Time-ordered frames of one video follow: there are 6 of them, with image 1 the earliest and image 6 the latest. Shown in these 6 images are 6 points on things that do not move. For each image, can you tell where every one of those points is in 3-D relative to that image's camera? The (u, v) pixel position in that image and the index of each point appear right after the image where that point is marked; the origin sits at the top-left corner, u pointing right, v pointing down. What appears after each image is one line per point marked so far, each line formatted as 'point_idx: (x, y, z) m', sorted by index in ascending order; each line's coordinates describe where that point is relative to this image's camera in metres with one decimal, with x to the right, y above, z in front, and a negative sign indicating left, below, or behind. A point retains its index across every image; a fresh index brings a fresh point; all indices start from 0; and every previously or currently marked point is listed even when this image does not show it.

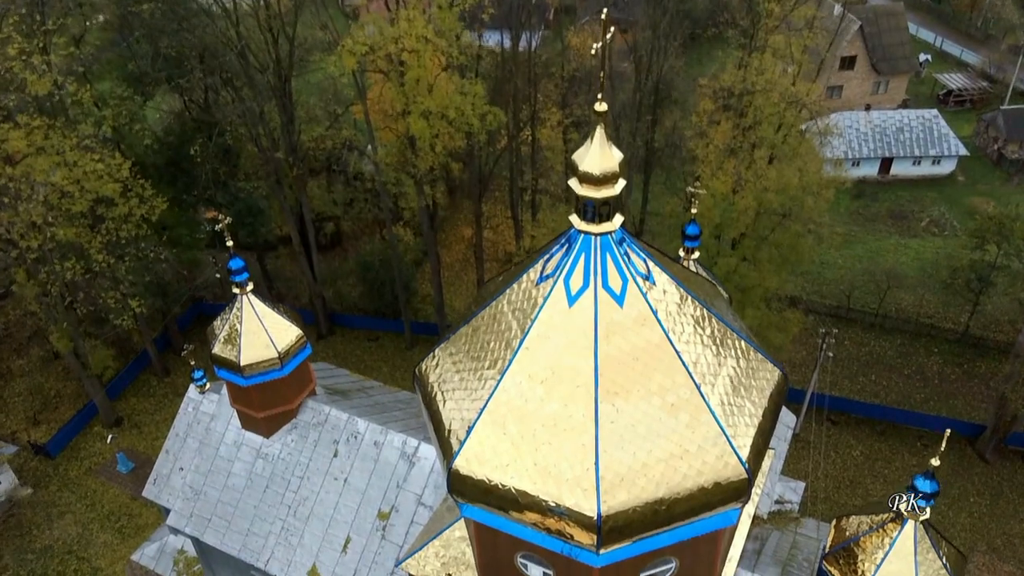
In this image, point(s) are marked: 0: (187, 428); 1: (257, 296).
0: (-8.0, -3.6, +16.4) m
1: (-5.8, -0.1, +15.0) m
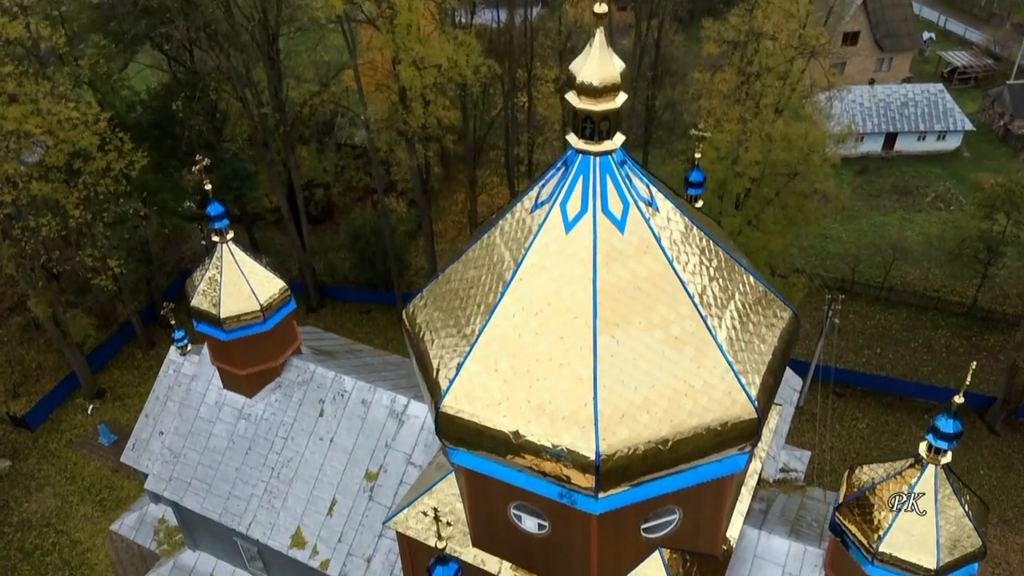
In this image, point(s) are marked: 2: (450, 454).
0: (-8.2, -2.5, +15.7) m
1: (-5.9, +1.0, +14.3) m
2: (-0.9, -2.6, +10.2) m
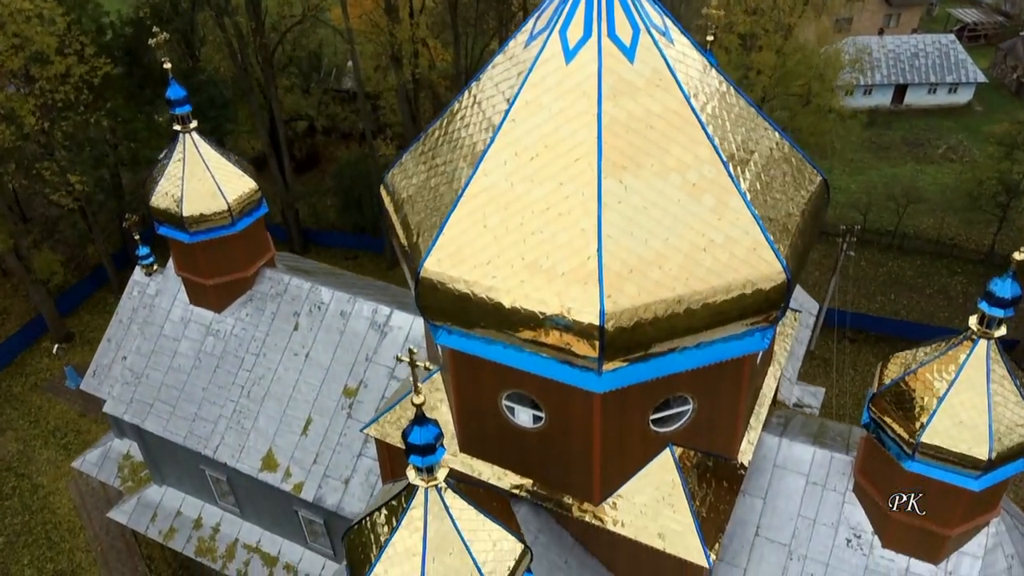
0: (-8.3, -0.5, +14.4) m
1: (-6.1, +2.9, +13.0) m
2: (-1.0, -0.6, +8.9) m
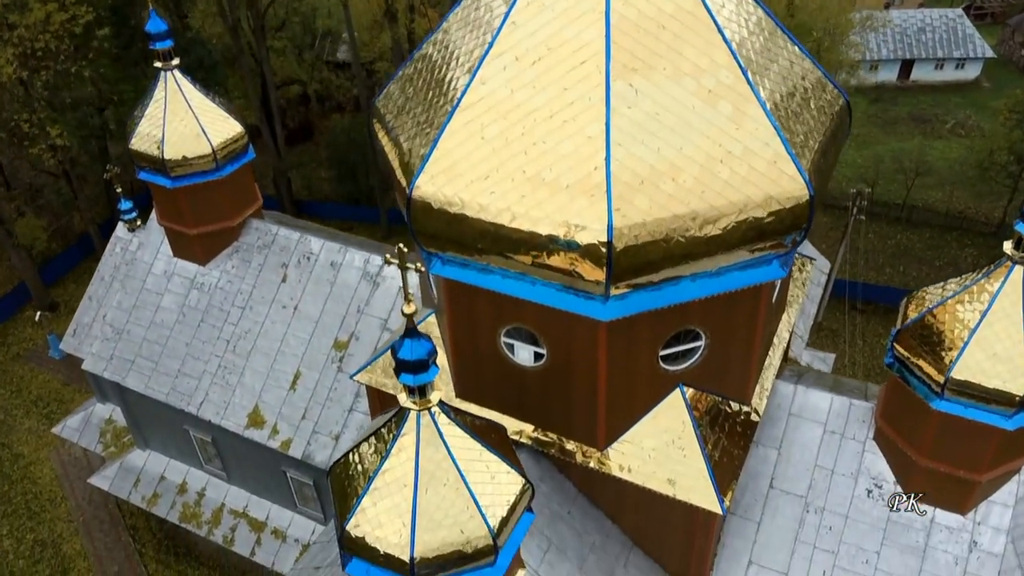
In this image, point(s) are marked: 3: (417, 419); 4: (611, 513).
0: (-8.3, +0.4, +13.7) m
1: (-6.1, +3.9, +12.3) m
2: (-1.0, +0.3, +8.3) m
3: (-1.0, -1.3, +6.6) m
4: (+1.4, -3.2, +9.5) m
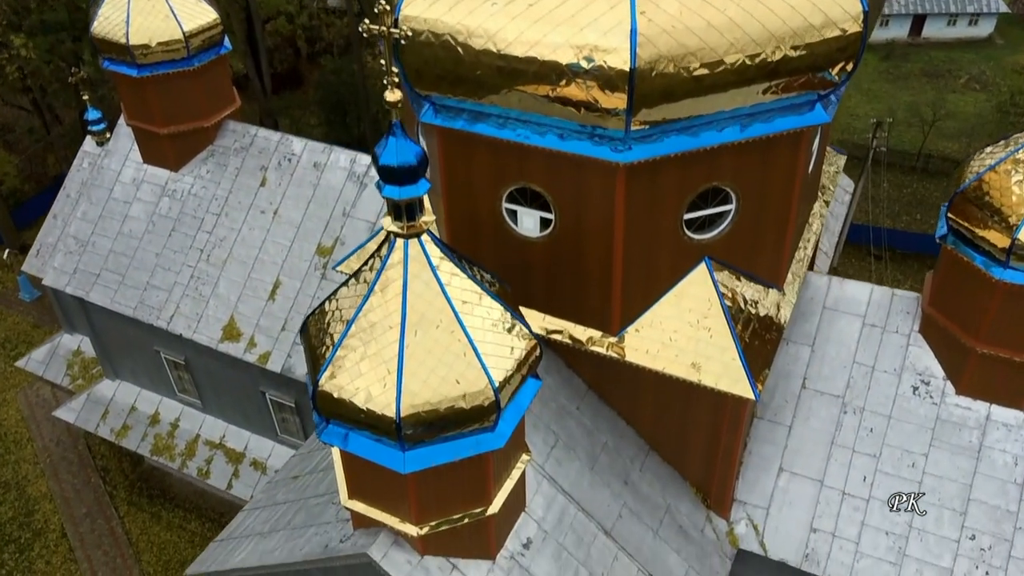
0: (-8.3, +2.1, +12.6) m
1: (-6.0, +5.5, +11.2) m
2: (-1.0, +2.0, +7.2) m
3: (-0.9, +0.3, +5.6) m
4: (+1.4, -1.6, +8.5) m
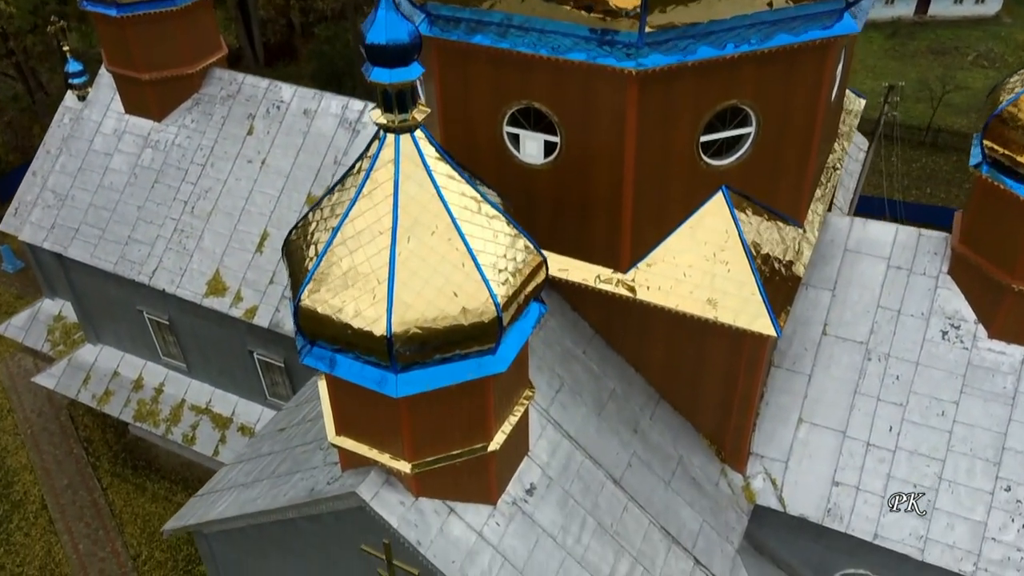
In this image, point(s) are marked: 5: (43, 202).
0: (-8.3, +2.9, +12.0) m
1: (-6.0, +6.3, +10.6) m
2: (-1.0, +2.7, +6.7) m
3: (-0.9, +1.1, +5.0) m
4: (+1.5, -0.9, +7.9) m
5: (-8.2, +1.5, +11.6) m
